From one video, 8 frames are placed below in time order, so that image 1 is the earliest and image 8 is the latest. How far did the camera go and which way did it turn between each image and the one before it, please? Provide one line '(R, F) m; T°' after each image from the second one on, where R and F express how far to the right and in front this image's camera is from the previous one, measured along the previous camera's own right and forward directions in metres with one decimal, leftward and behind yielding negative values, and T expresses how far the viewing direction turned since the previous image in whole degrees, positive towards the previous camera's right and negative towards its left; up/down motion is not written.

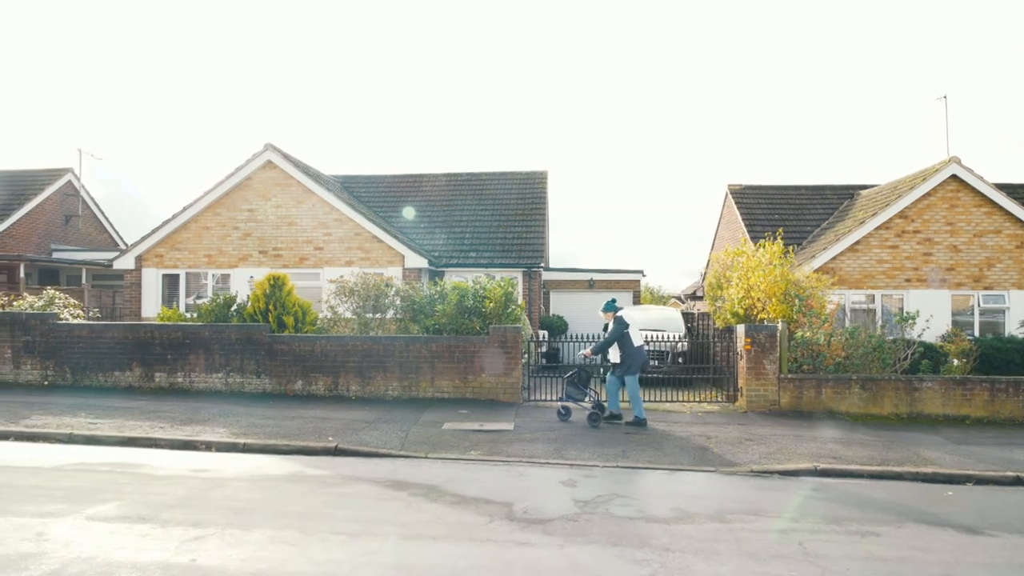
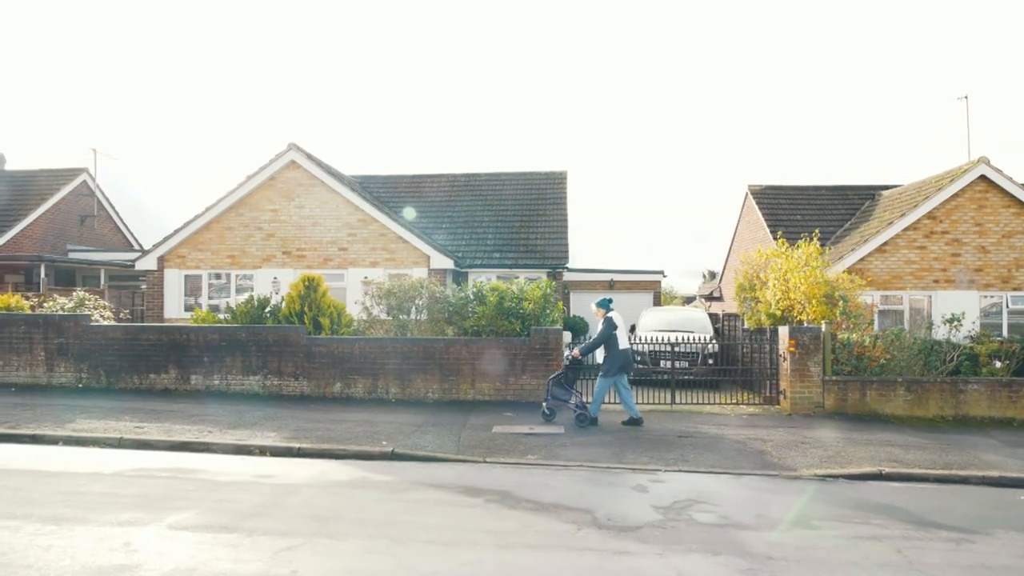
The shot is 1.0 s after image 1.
(-1.0, +0.1) m; 0°
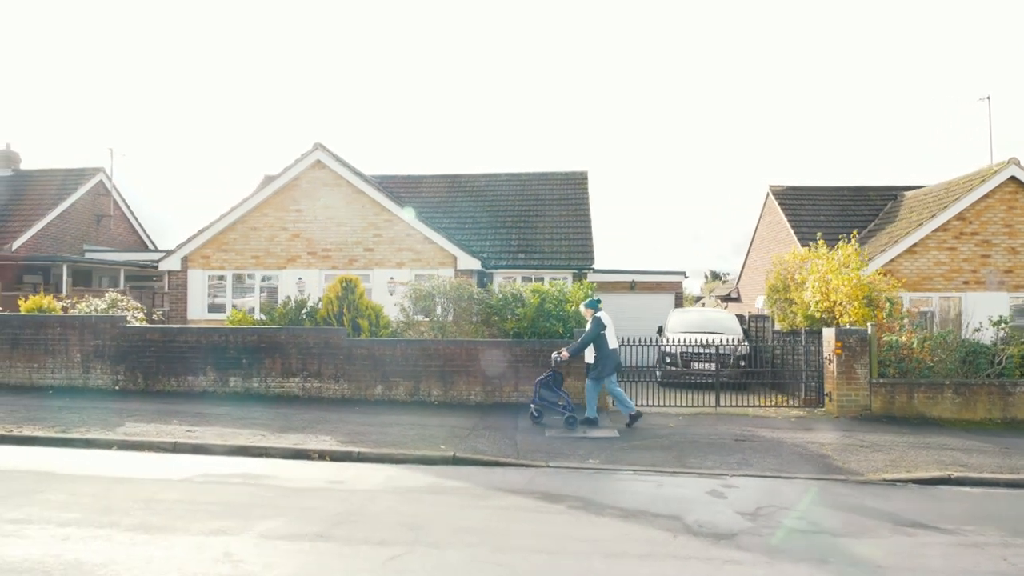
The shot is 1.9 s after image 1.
(-1.0, +0.1) m; 0°
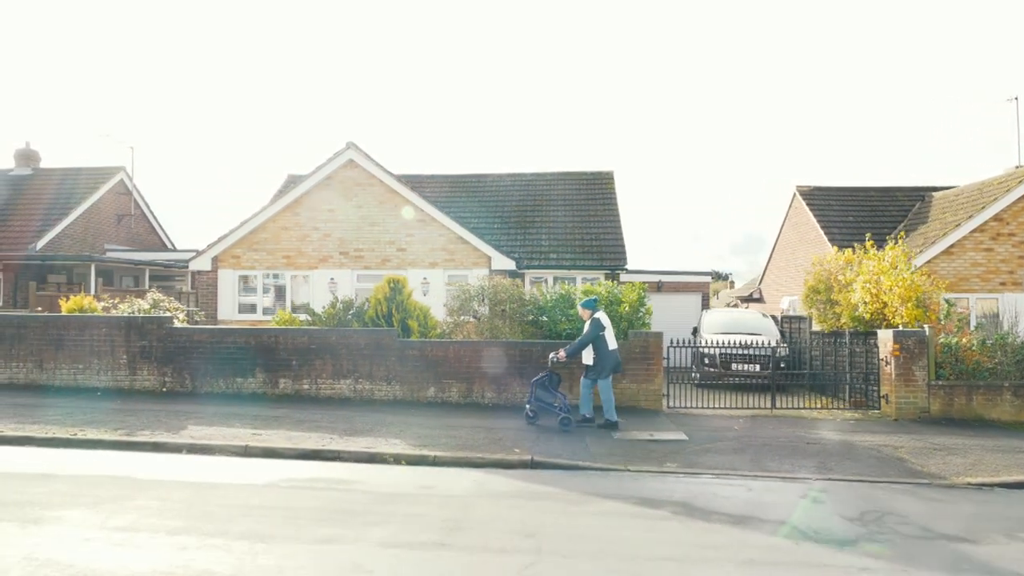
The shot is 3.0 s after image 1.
(-1.3, +0.1) m; 0°
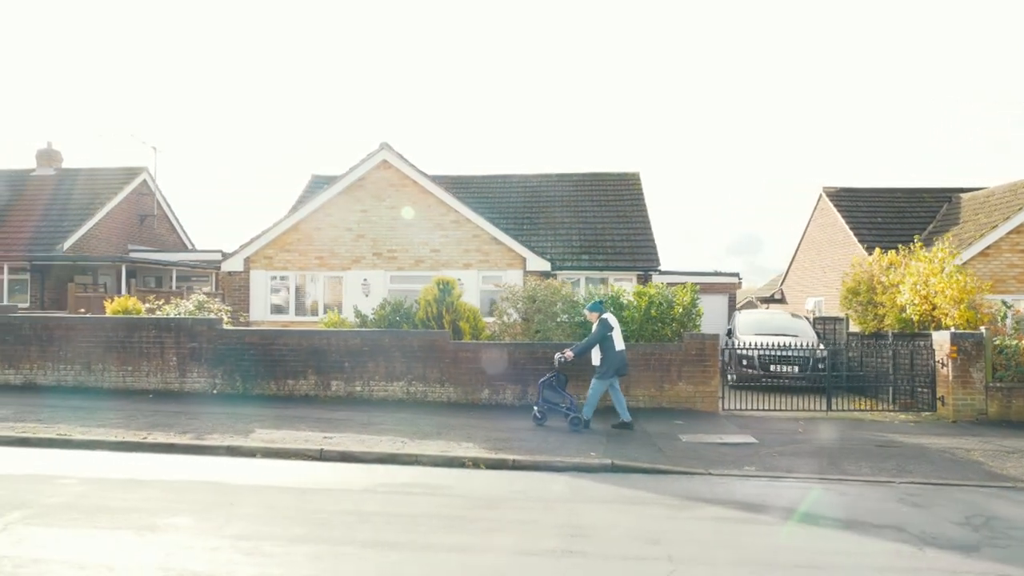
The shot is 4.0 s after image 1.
(-1.3, +0.1) m; 0°
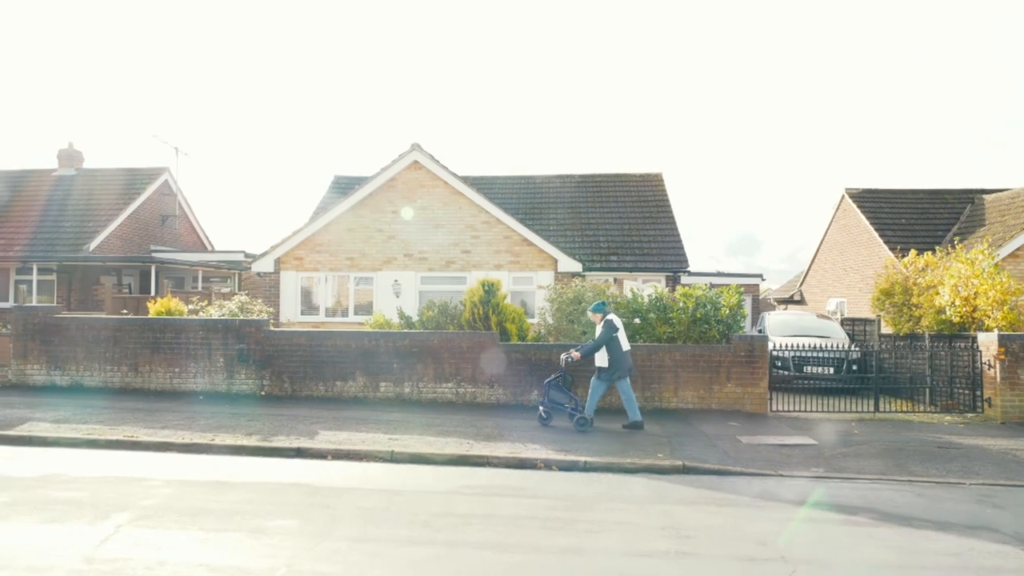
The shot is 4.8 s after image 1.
(-1.1, 0.0) m; 0°
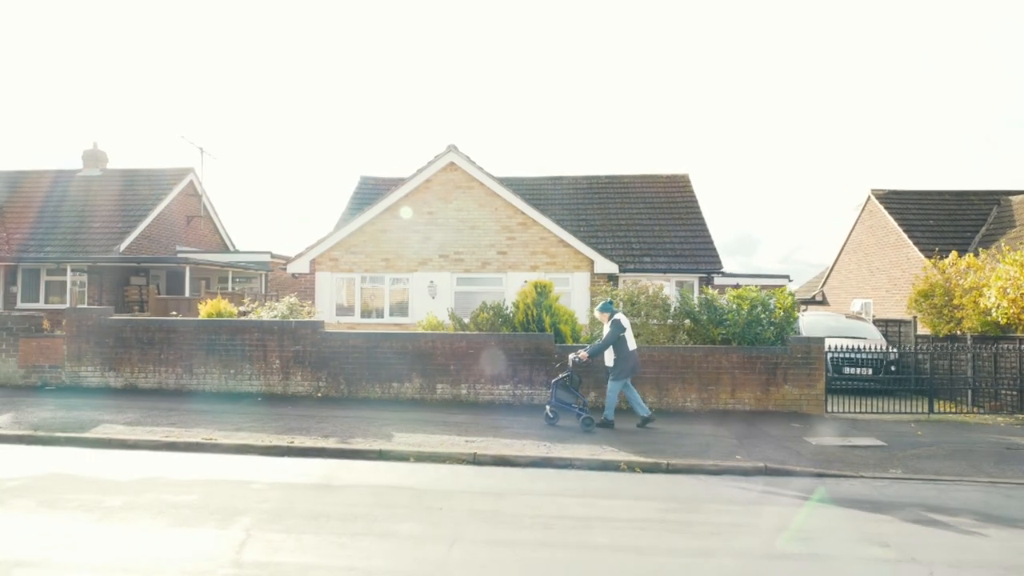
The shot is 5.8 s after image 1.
(-1.3, 0.0) m; 0°
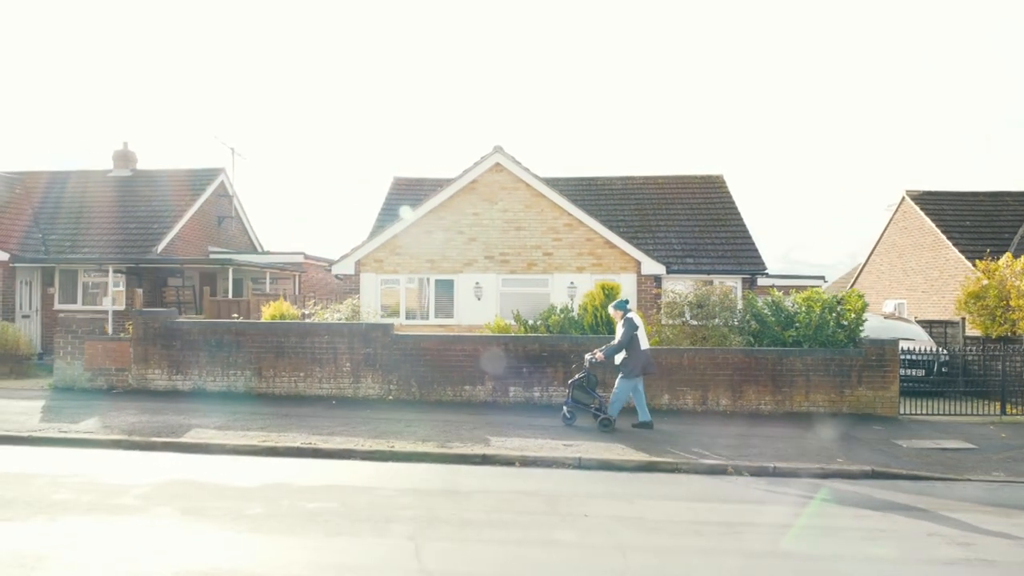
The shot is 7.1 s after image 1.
(-1.7, +0.1) m; 0°
